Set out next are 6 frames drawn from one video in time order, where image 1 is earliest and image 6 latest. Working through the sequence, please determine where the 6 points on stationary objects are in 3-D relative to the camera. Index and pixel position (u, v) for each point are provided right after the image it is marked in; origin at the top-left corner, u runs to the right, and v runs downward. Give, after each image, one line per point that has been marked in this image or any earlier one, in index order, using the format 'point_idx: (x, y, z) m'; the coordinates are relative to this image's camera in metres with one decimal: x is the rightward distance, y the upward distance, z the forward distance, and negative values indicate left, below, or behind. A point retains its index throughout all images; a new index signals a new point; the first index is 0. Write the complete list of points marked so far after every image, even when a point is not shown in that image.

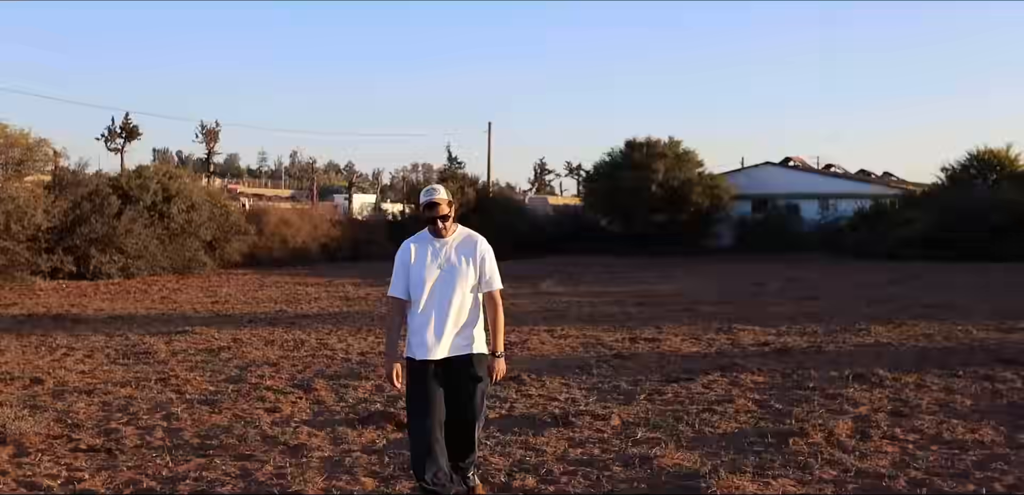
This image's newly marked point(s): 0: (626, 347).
0: (+1.3, -1.1, +11.4) m
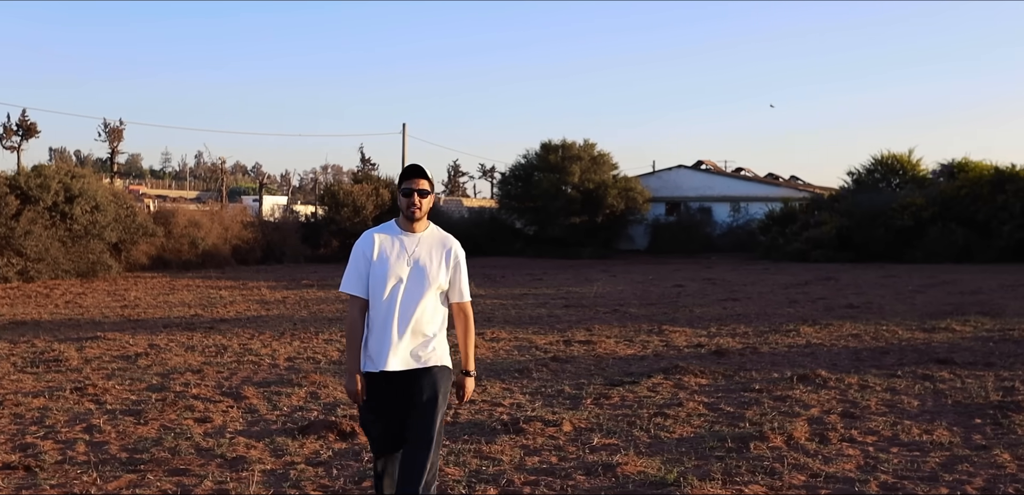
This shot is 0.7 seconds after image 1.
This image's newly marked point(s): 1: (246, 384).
0: (+0.5, -1.1, +11.3) m
1: (-2.3, -1.2, +8.9) m
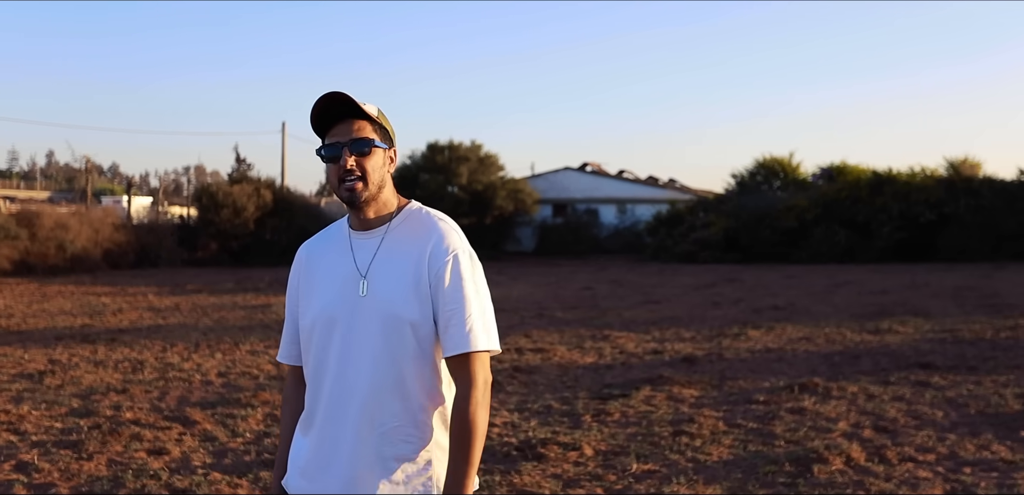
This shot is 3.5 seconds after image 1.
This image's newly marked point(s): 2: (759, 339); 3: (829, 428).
0: (0.0, -1.1, +10.6) m
1: (-2.5, -1.2, +7.9) m
2: (+2.9, -1.1, +11.9) m
3: (+1.9, -1.1, +6.2) m
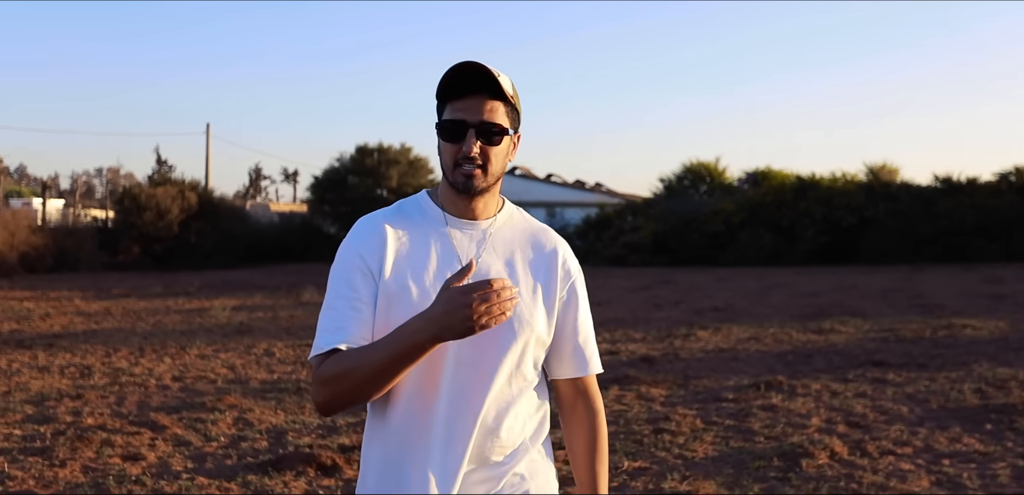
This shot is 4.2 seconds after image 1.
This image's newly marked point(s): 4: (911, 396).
0: (-0.4, -1.2, +10.6) m
1: (-2.7, -1.2, +7.7) m
2: (+2.3, -1.1, +12.1) m
3: (+1.8, -1.1, +6.4) m
4: (+2.8, -1.1, +7.3) m
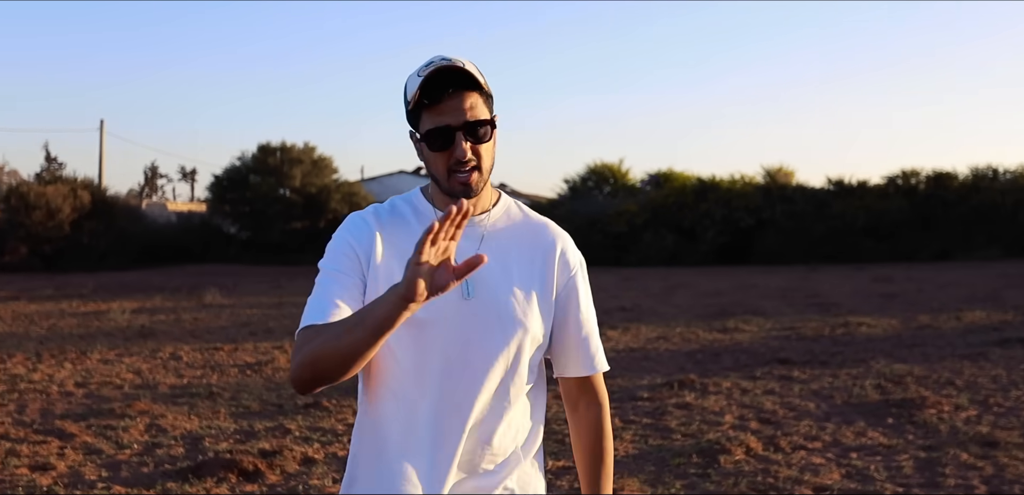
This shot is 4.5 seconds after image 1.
0: (-1.3, -1.2, +10.6) m
1: (-3.3, -1.3, +7.5) m
2: (+1.3, -1.1, +12.3) m
3: (+1.3, -1.1, +6.6) m
4: (+2.3, -1.1, +7.6) m
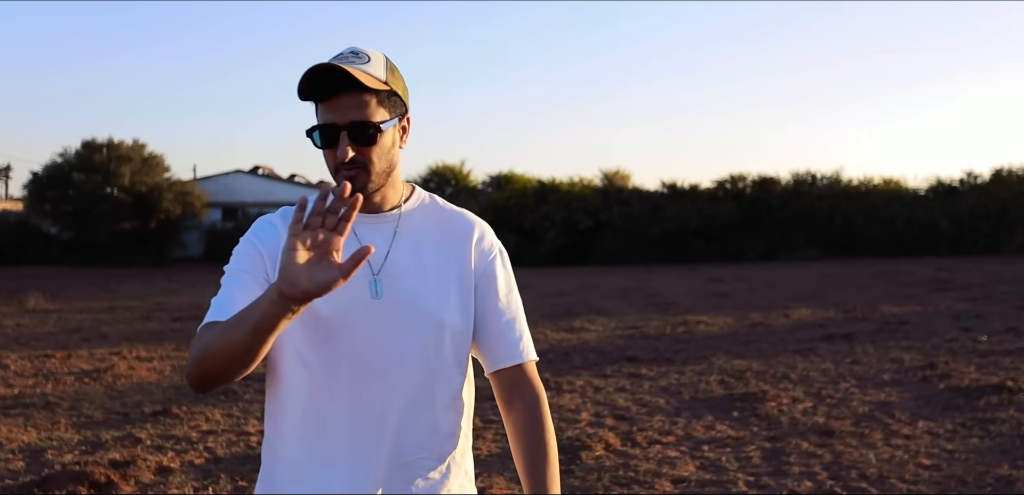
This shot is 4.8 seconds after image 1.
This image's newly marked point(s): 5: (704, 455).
0: (-2.8, -1.2, +10.3) m
1: (-4.3, -1.3, +6.9) m
2: (-0.5, -1.1, +12.4) m
3: (+0.4, -1.1, +6.7) m
4: (+1.2, -1.1, +7.9) m
5: (+1.0, -1.1, +5.6) m
